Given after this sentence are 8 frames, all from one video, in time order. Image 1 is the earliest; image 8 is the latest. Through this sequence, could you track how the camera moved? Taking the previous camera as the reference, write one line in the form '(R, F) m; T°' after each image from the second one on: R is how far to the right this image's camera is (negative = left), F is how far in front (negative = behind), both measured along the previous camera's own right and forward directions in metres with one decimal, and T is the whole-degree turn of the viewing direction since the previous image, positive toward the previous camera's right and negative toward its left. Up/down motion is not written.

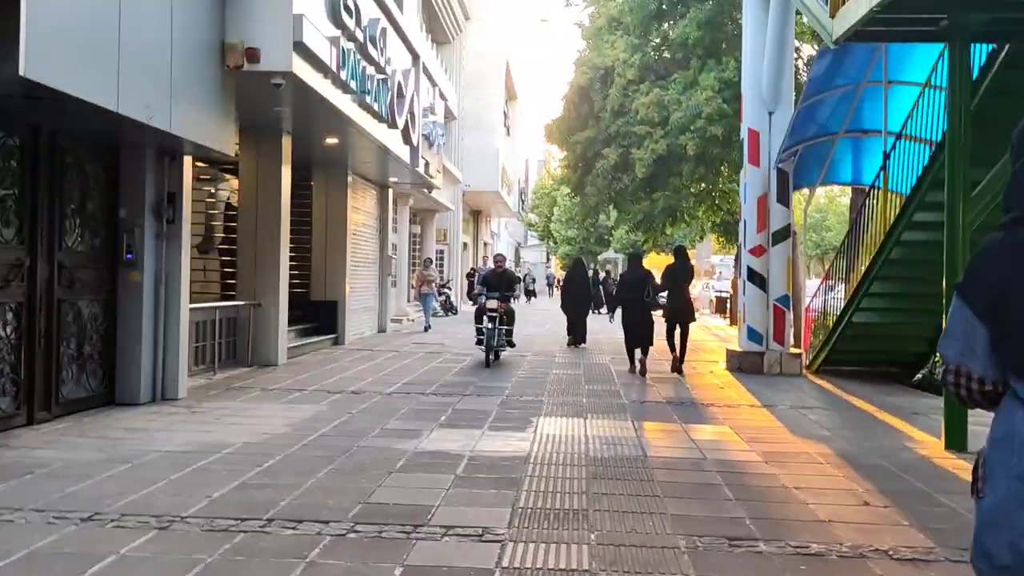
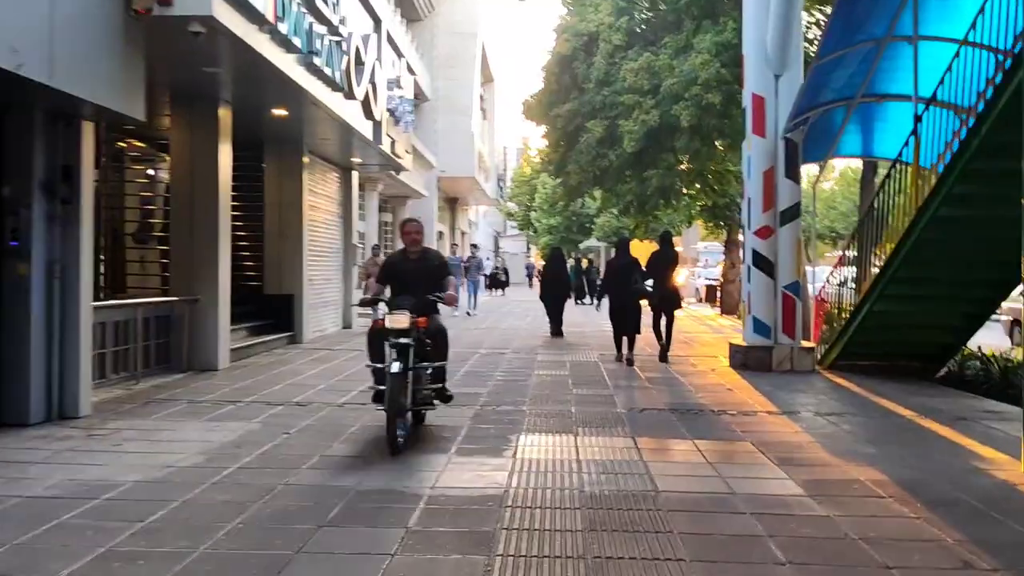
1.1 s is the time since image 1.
(+0.1, +1.6) m; +1°
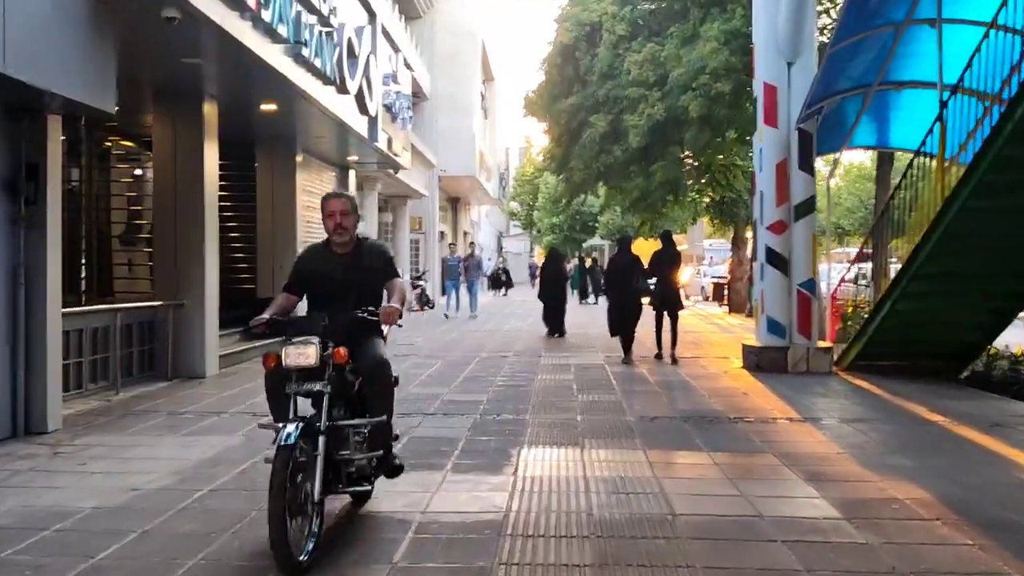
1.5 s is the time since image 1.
(0.0, +0.6) m; 0°
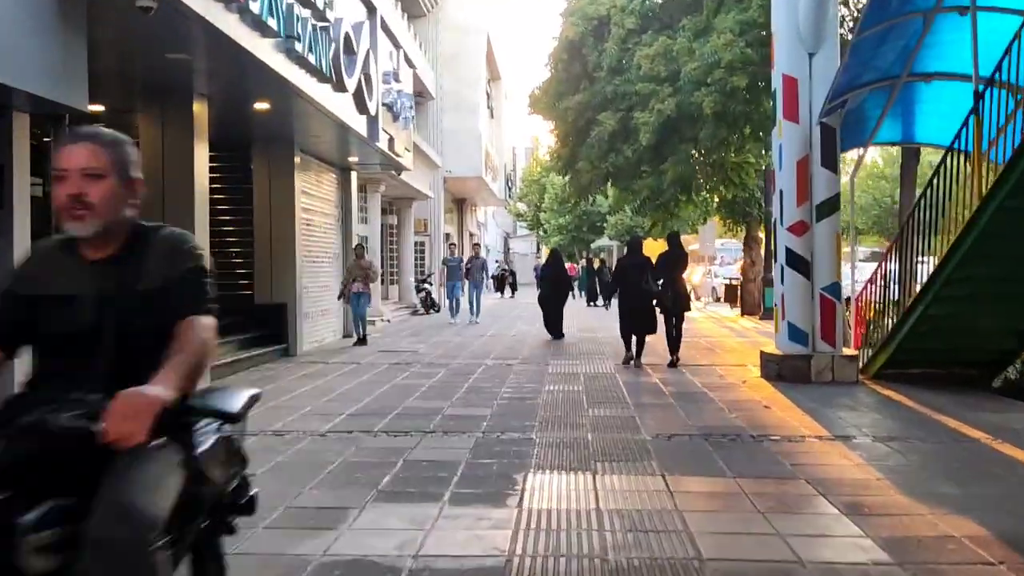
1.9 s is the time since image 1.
(0.0, +0.6) m; -1°
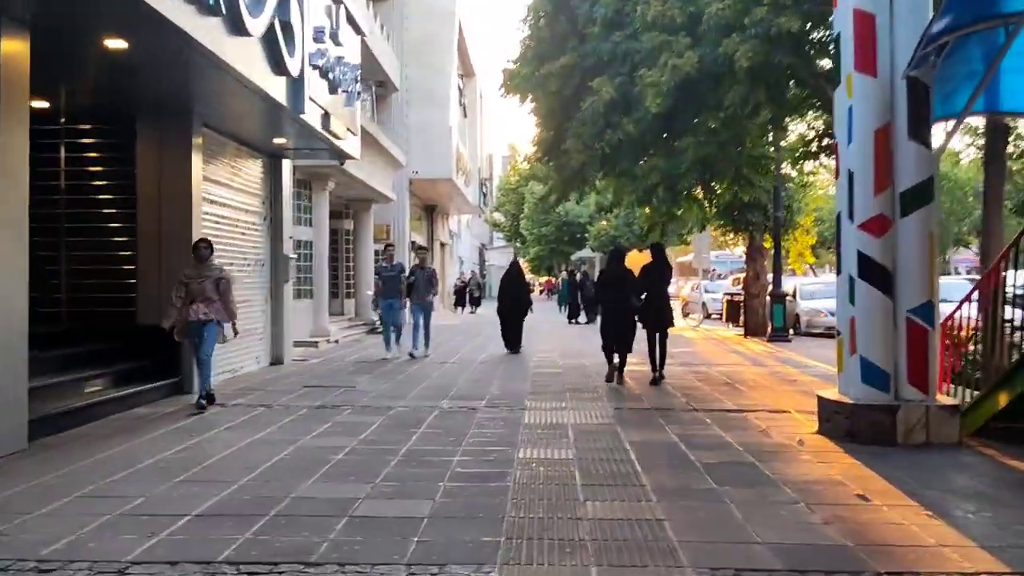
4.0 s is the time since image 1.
(+0.2, +3.2) m; +2°
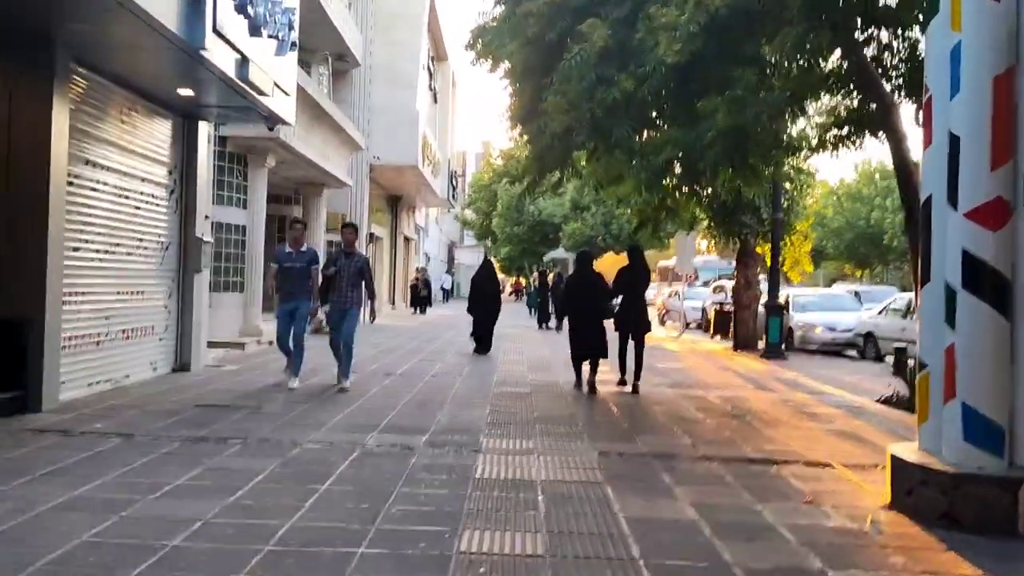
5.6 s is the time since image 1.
(+0.1, +2.4) m; +2°
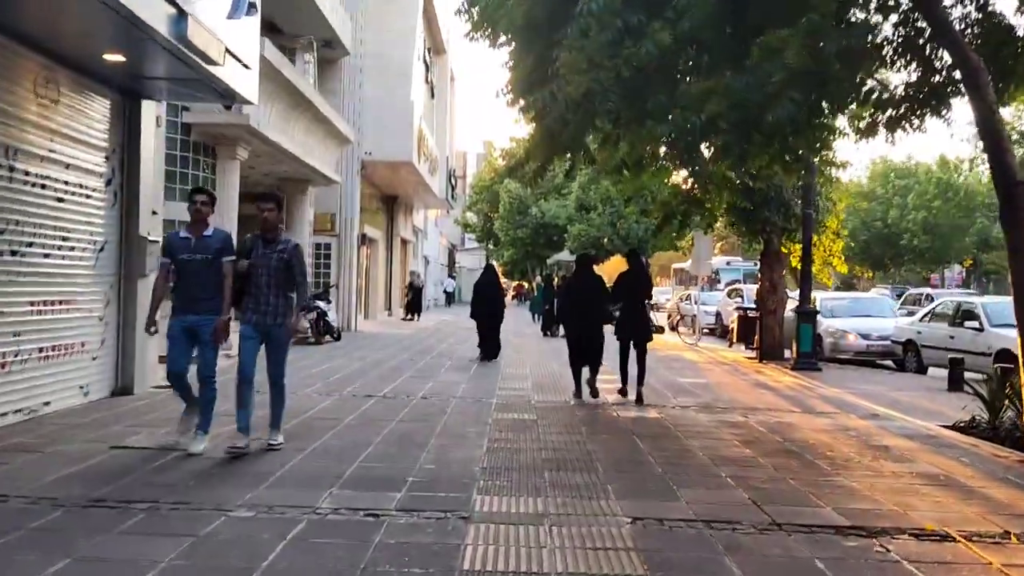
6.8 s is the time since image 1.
(0.0, +1.8) m; 0°
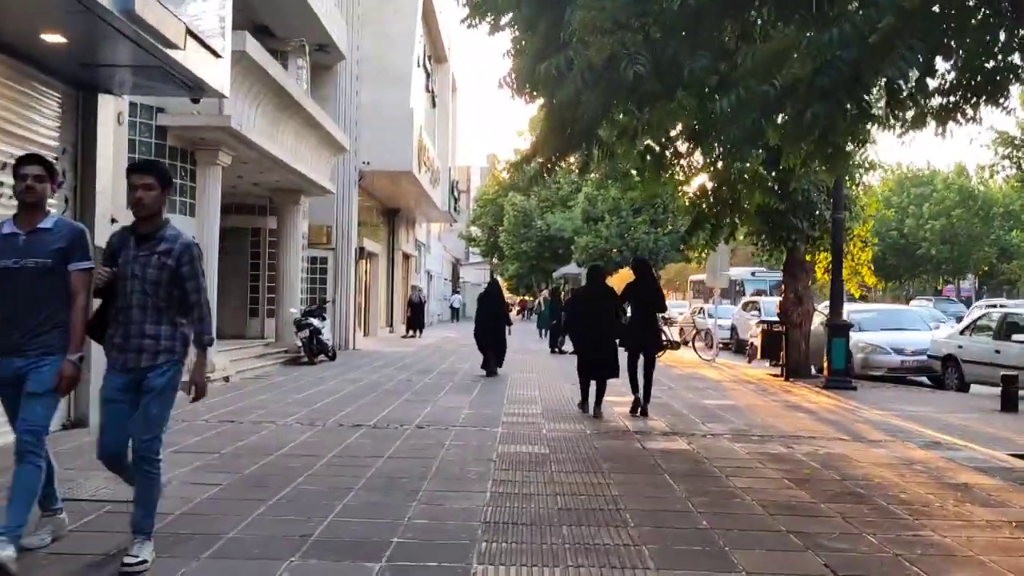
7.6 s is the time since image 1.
(0.0, +1.2) m; 0°
